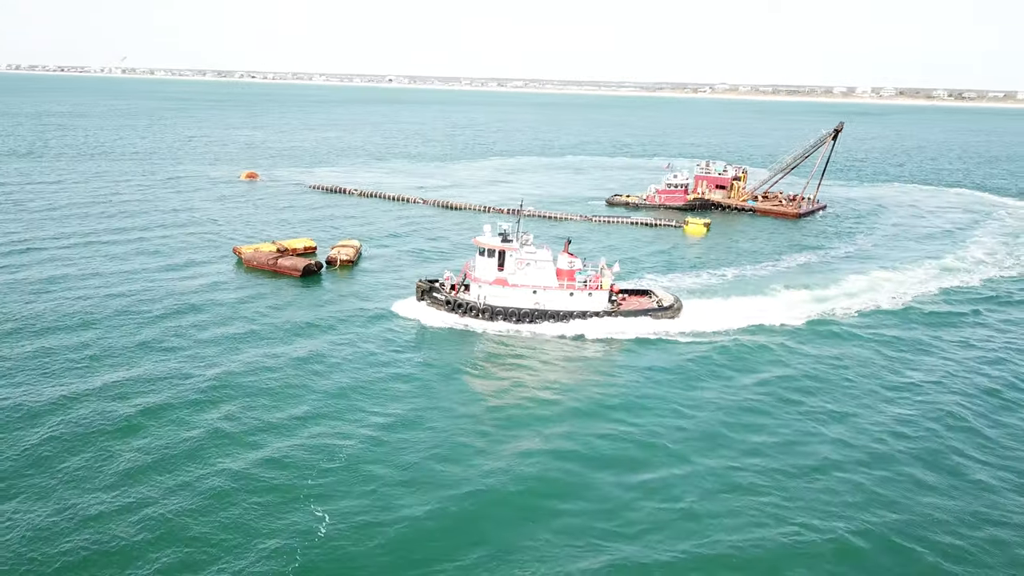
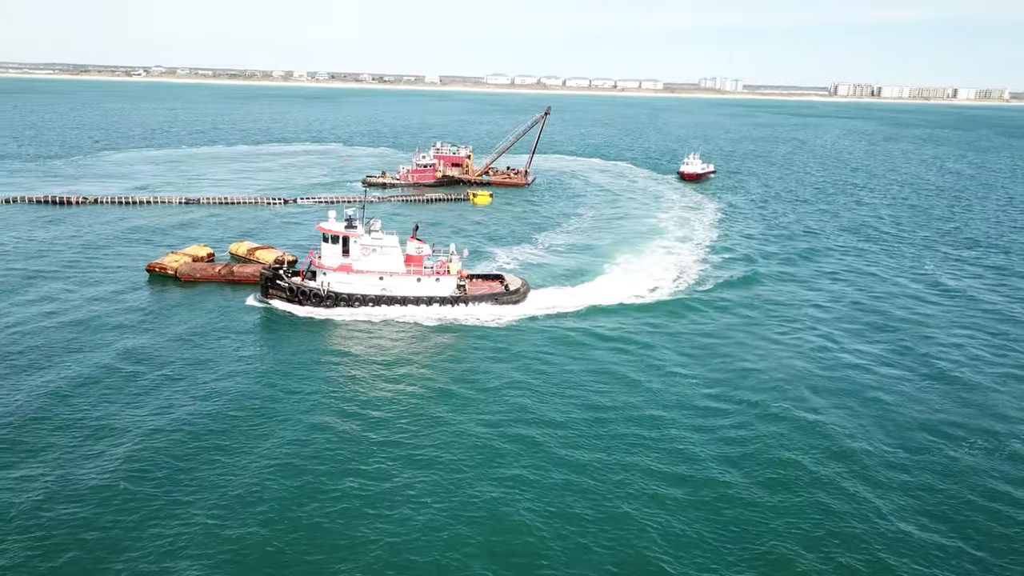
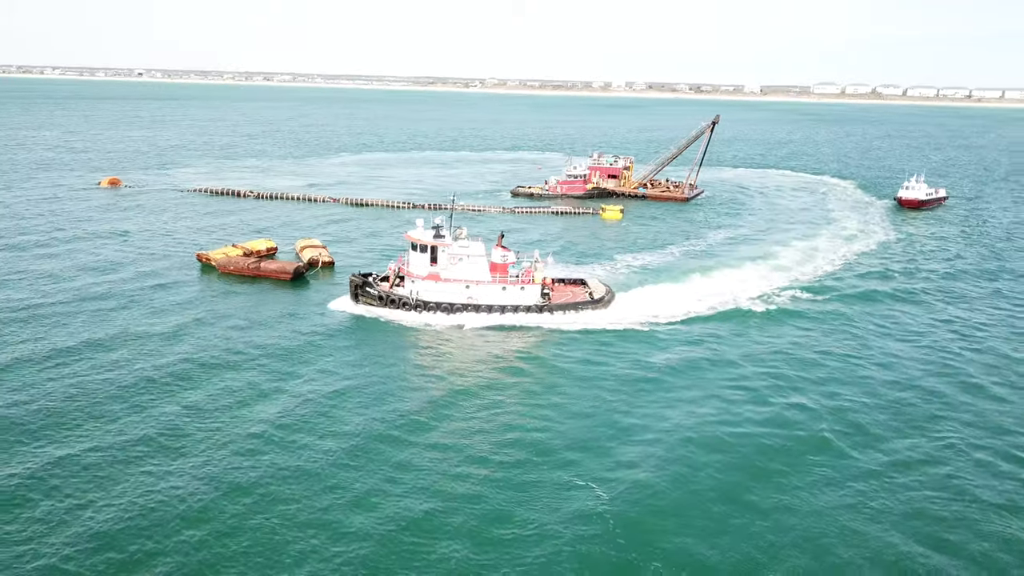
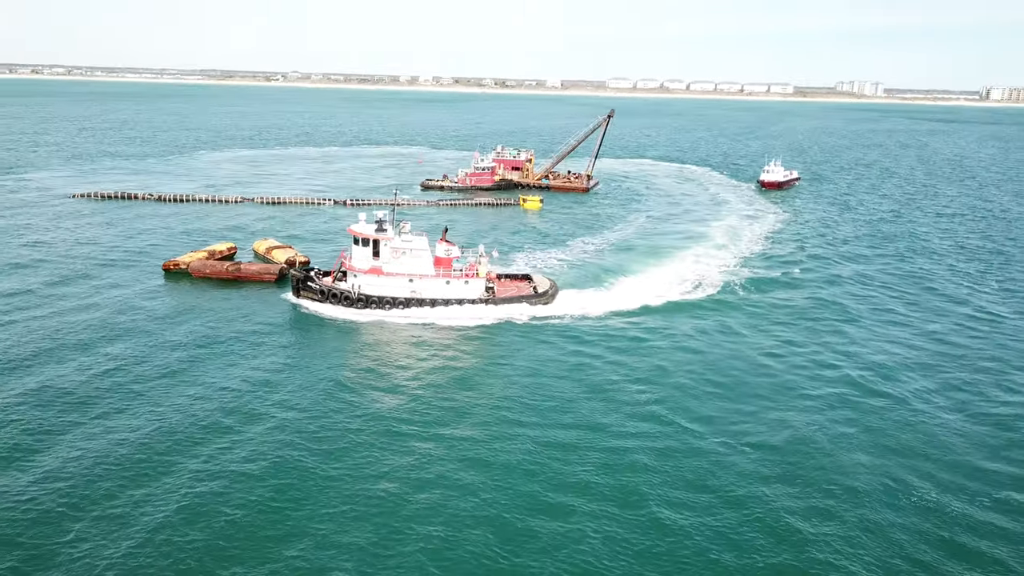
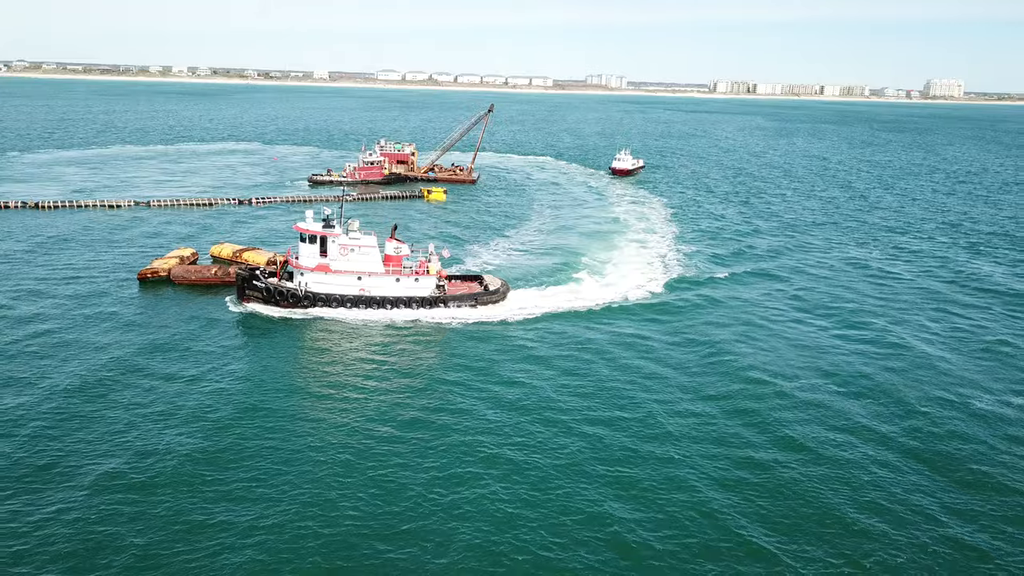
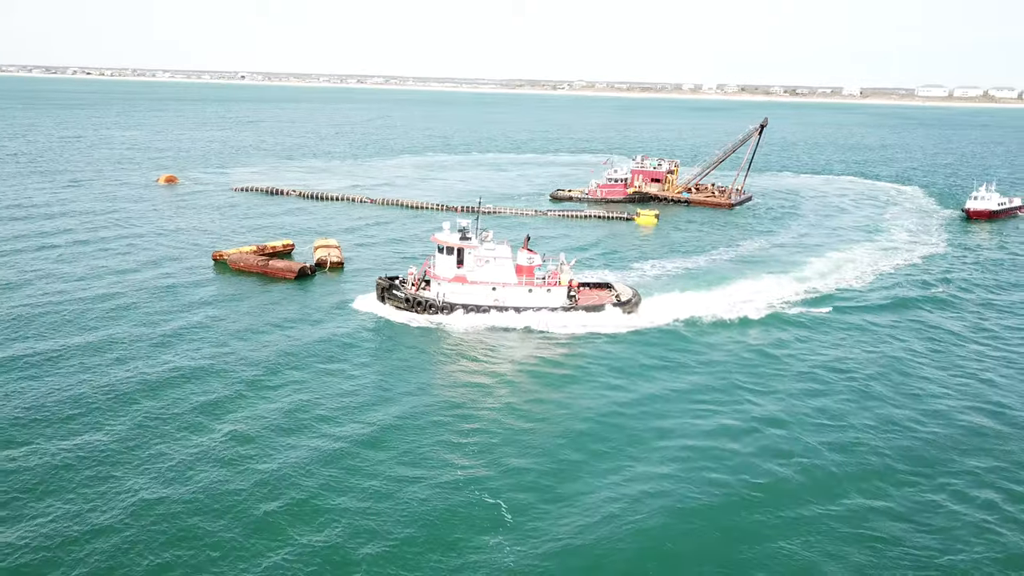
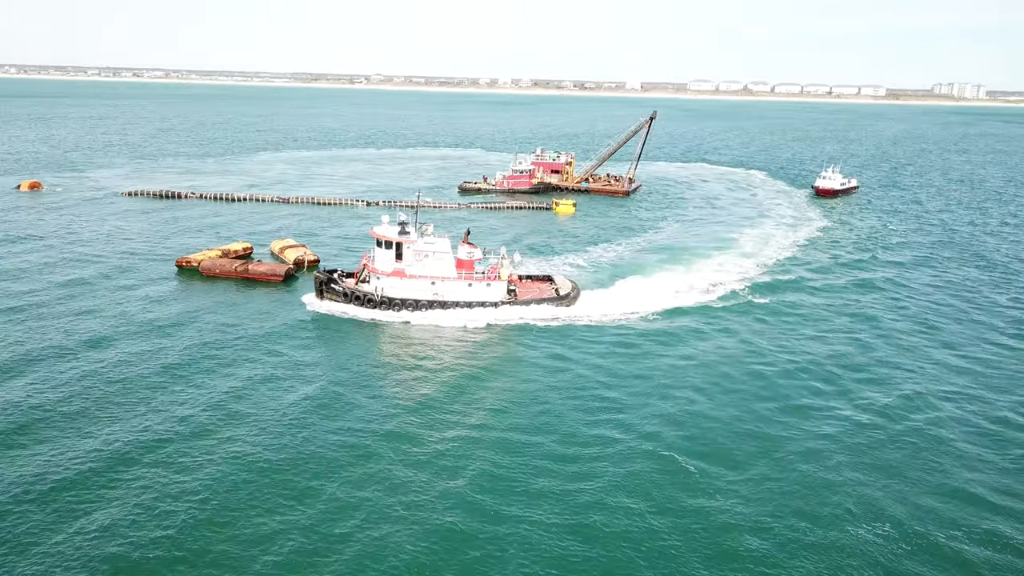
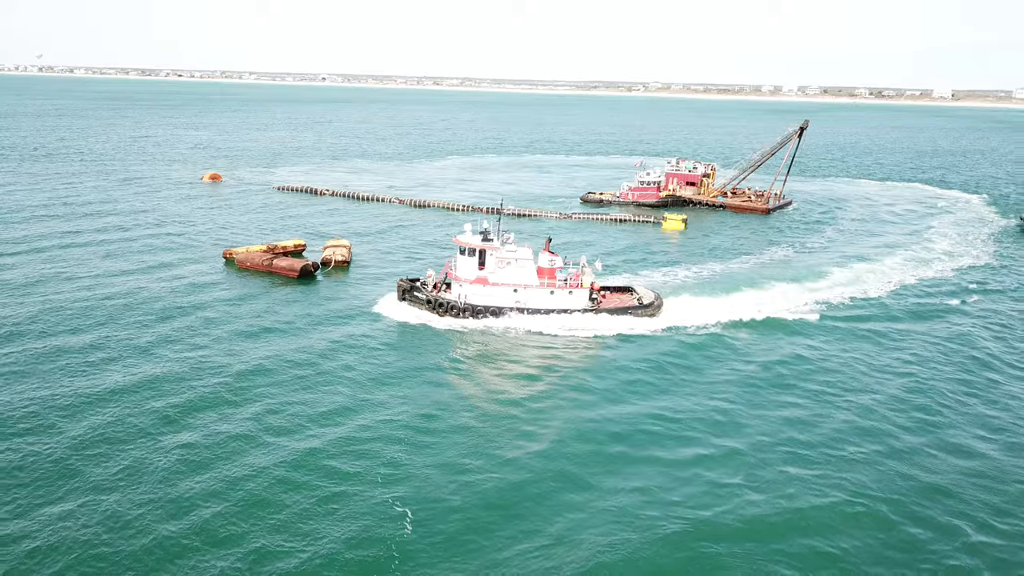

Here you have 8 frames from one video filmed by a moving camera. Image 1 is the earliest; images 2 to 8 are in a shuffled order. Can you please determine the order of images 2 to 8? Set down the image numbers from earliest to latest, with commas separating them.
8, 6, 3, 7, 4, 2, 5
